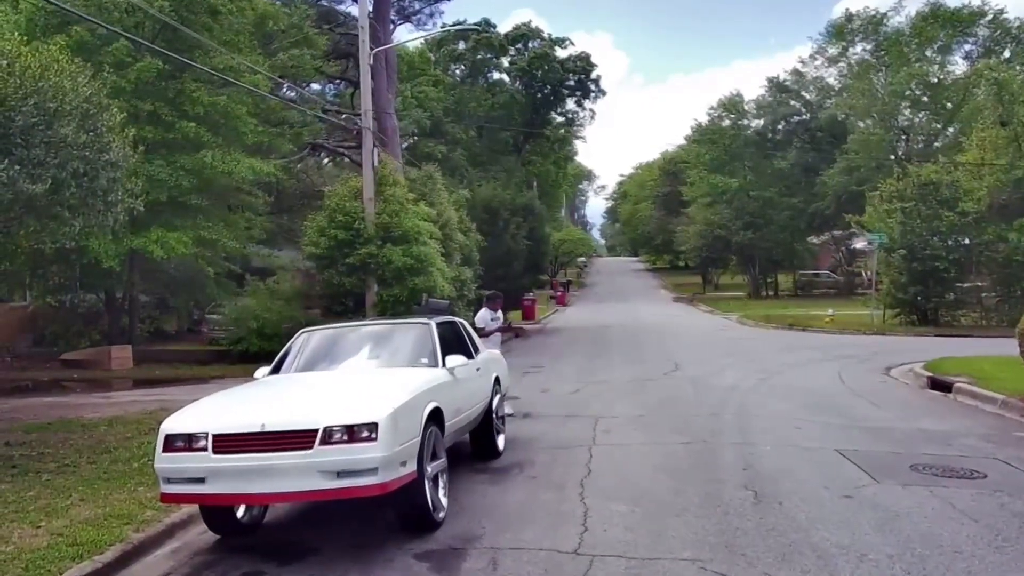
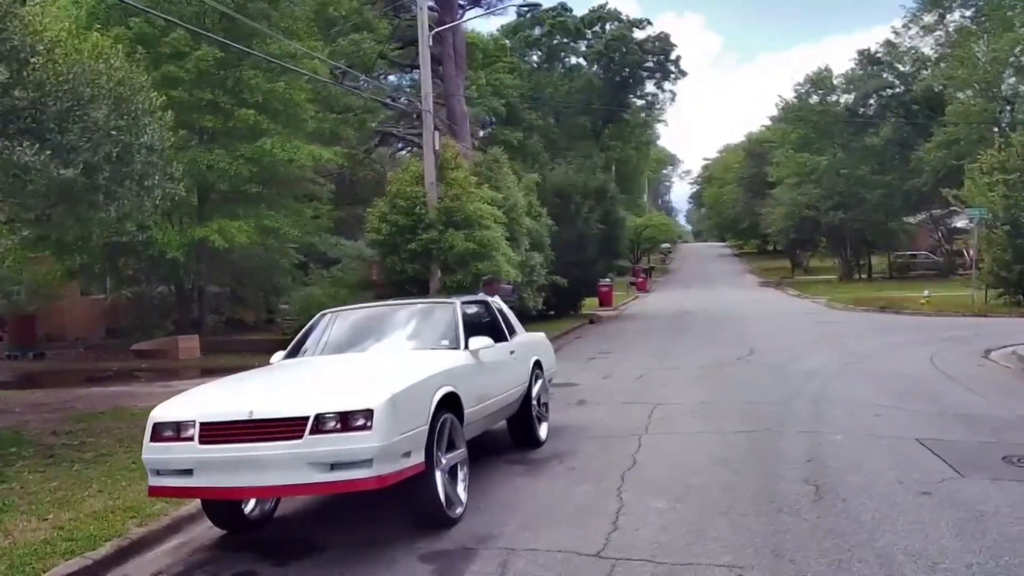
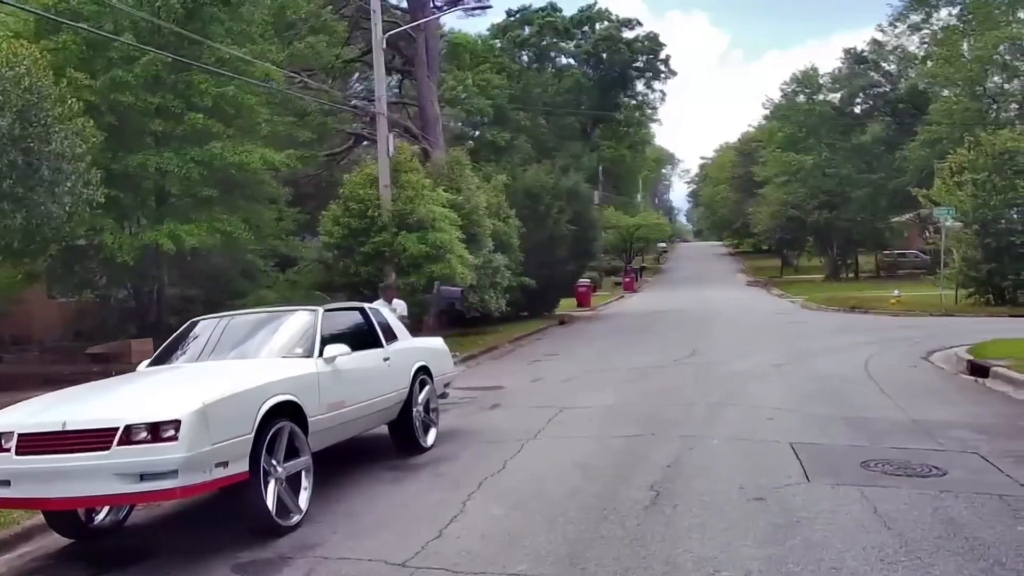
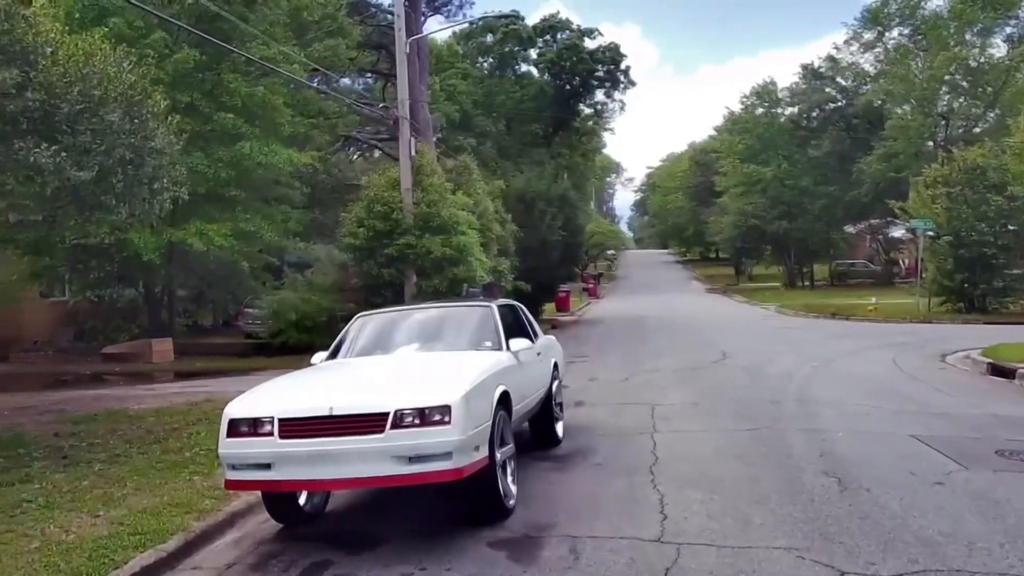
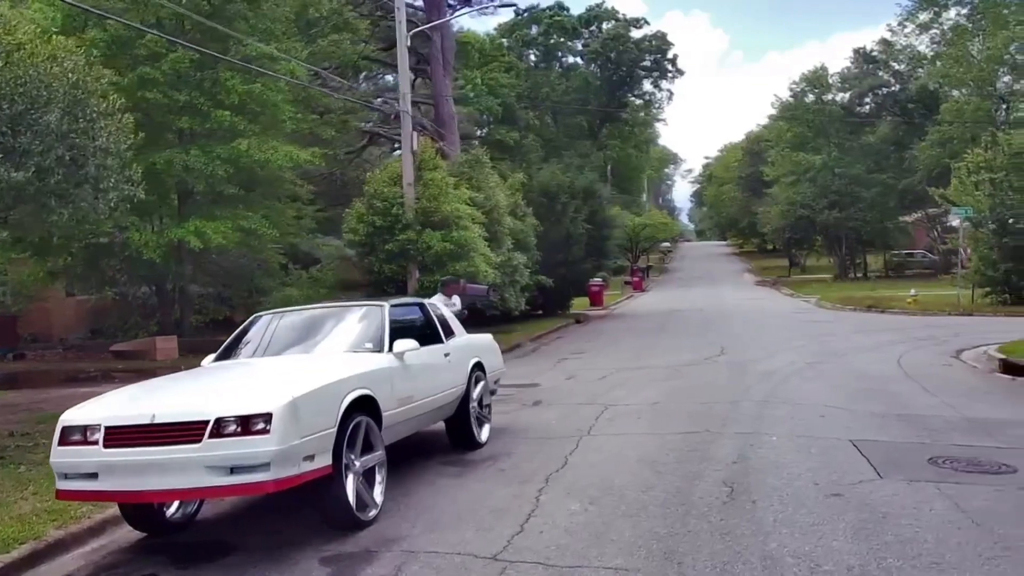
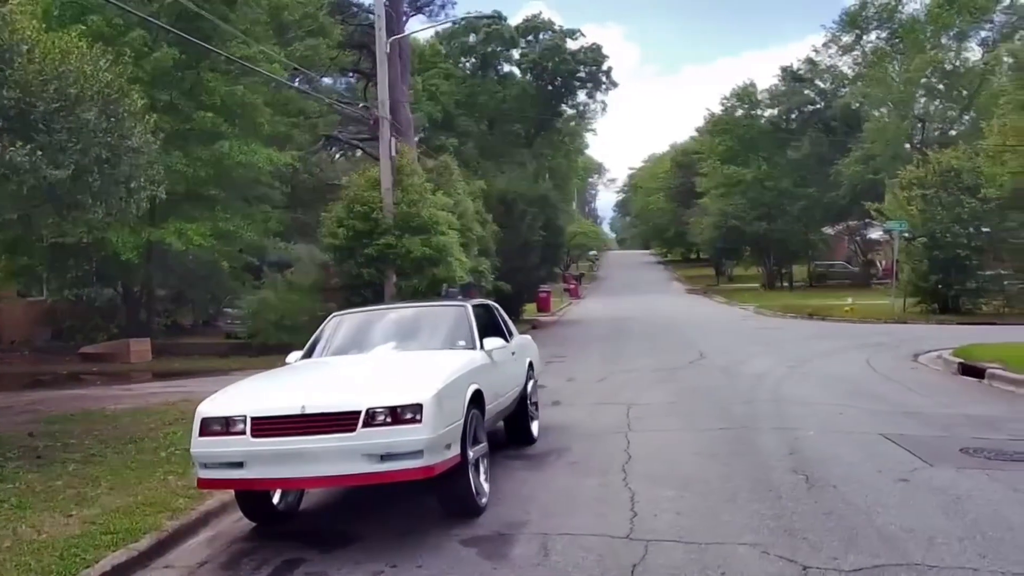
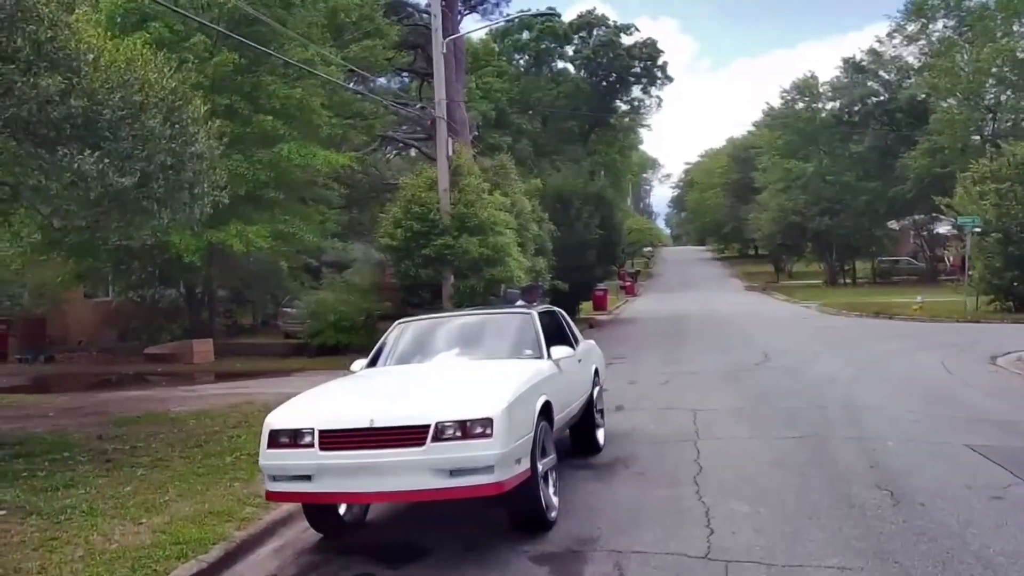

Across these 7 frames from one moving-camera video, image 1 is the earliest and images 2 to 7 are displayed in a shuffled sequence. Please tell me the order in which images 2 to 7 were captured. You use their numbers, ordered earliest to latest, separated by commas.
6, 4, 7, 2, 5, 3
